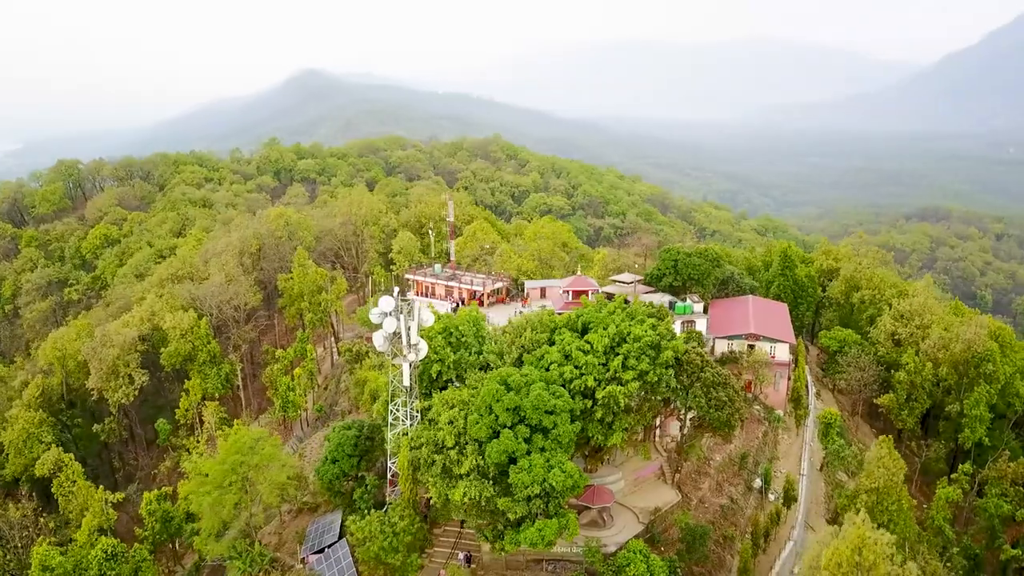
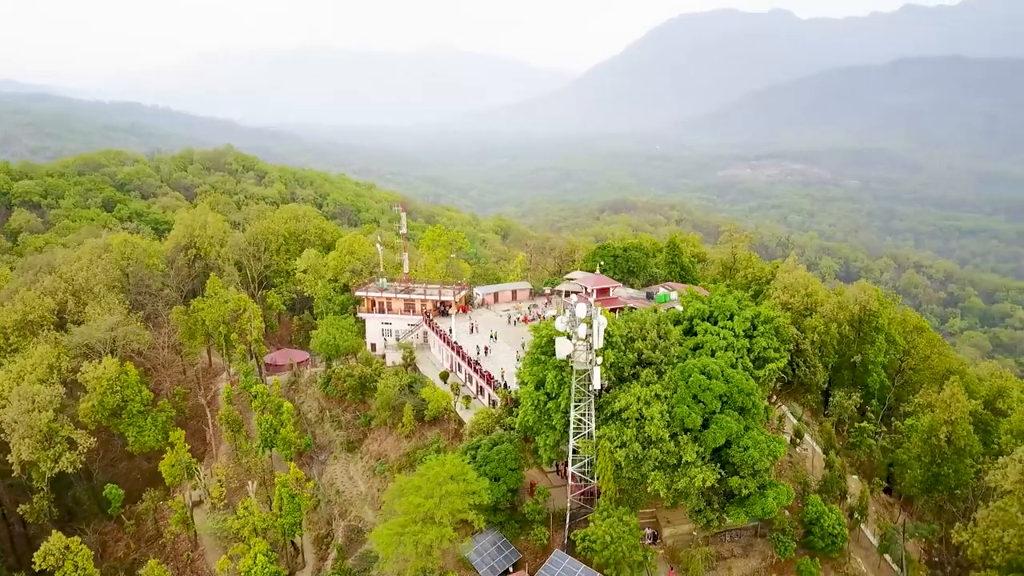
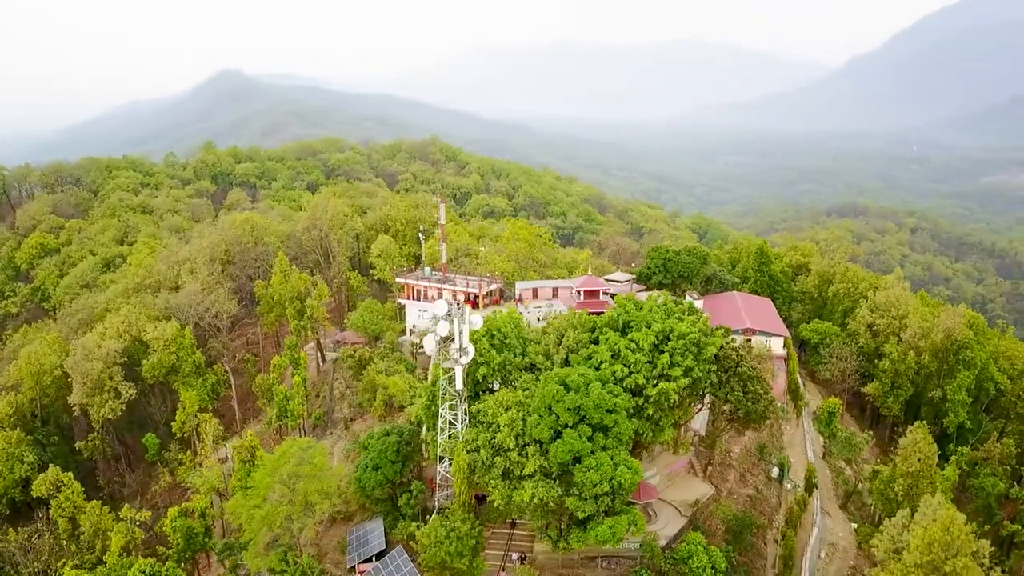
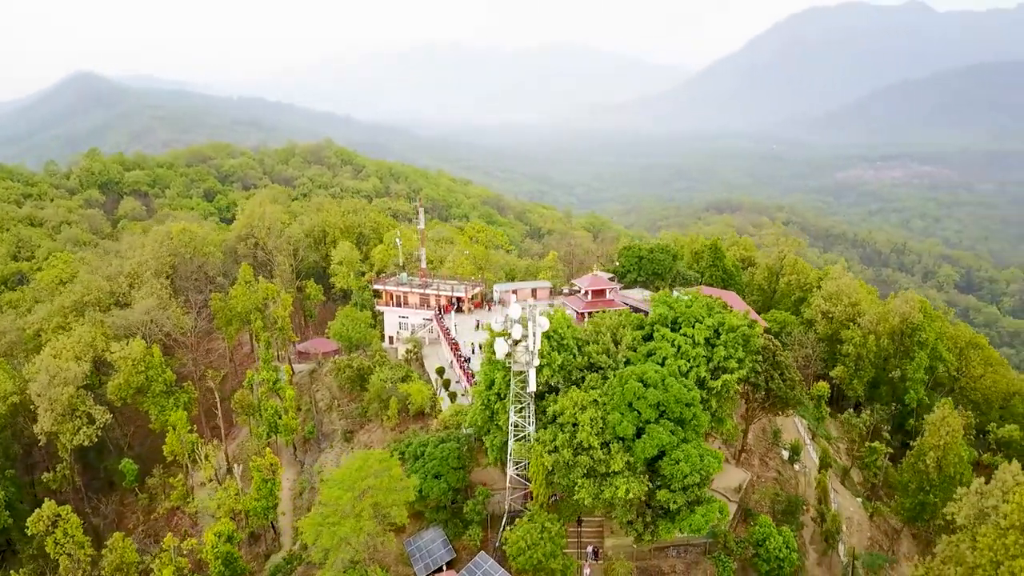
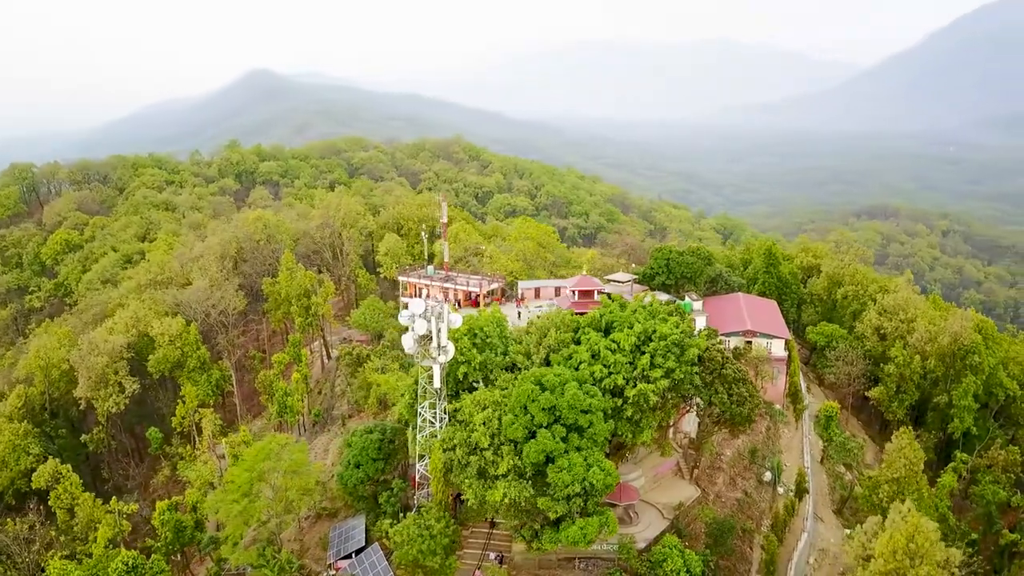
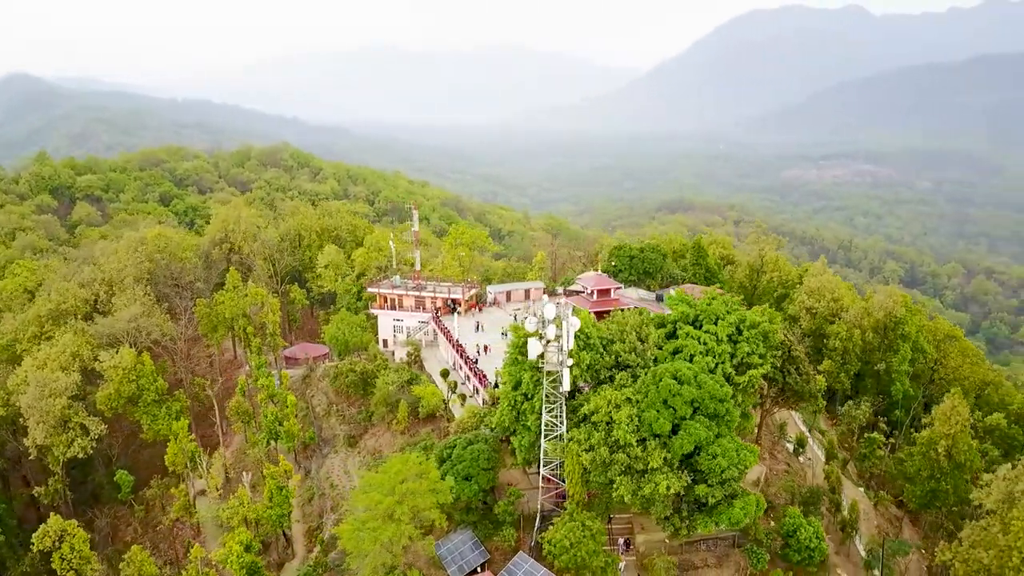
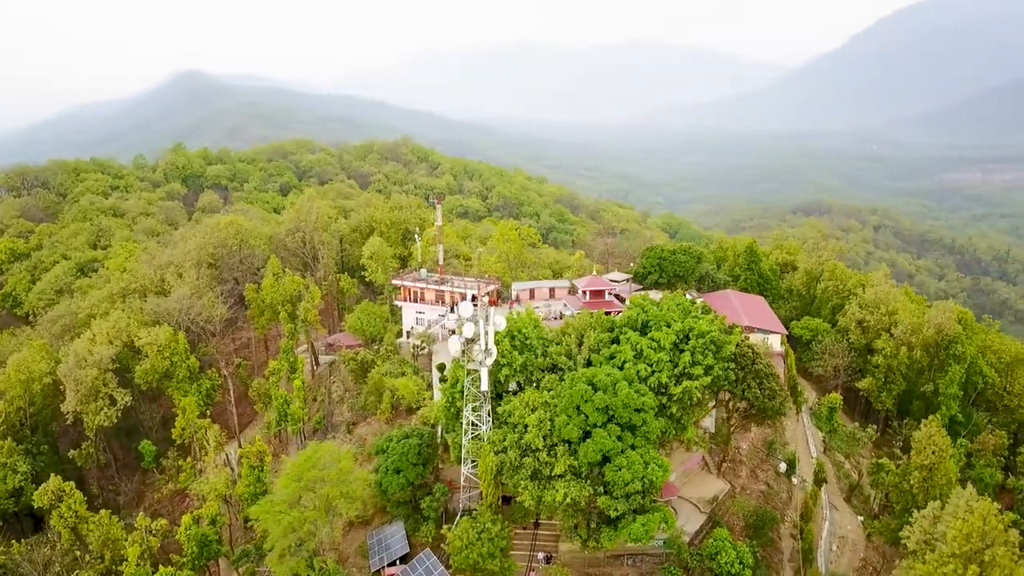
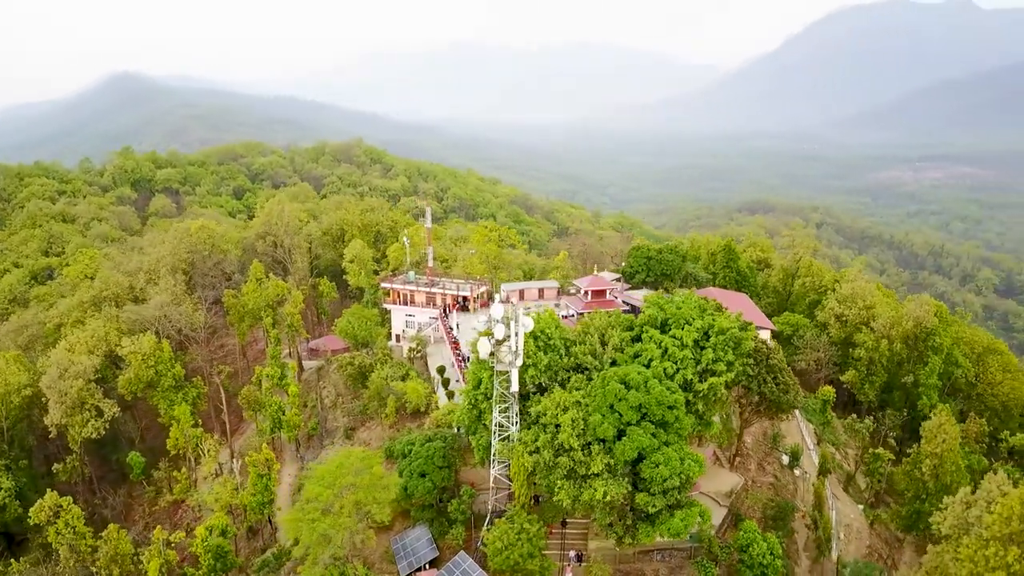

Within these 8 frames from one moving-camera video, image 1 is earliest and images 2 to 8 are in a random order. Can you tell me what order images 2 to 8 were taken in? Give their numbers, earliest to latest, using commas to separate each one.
5, 3, 7, 8, 4, 6, 2
